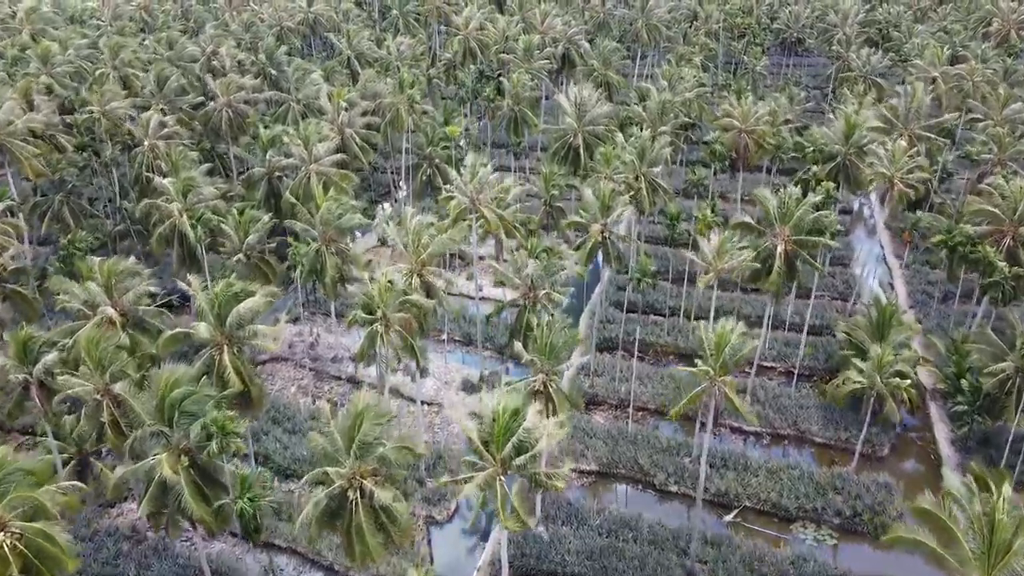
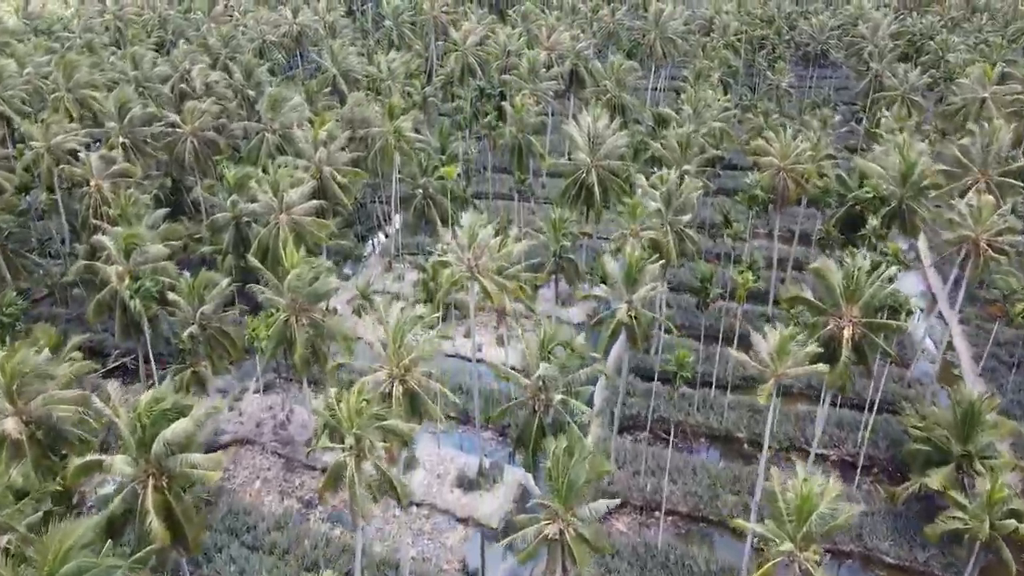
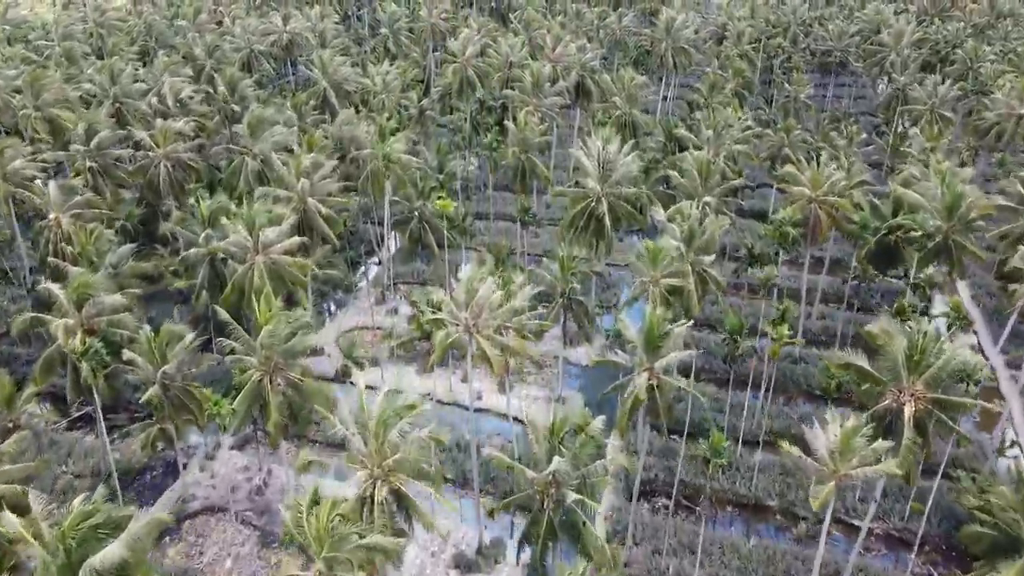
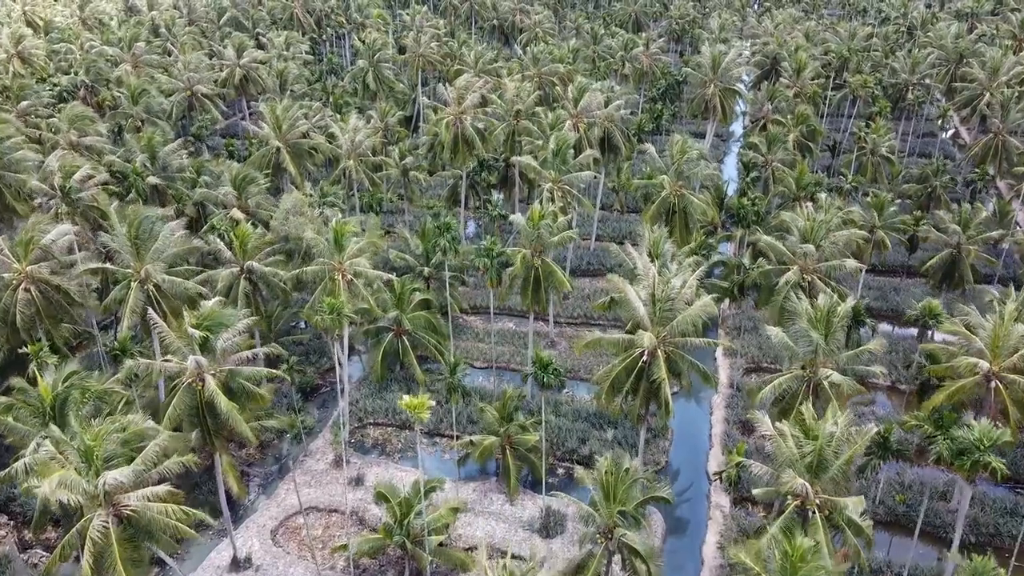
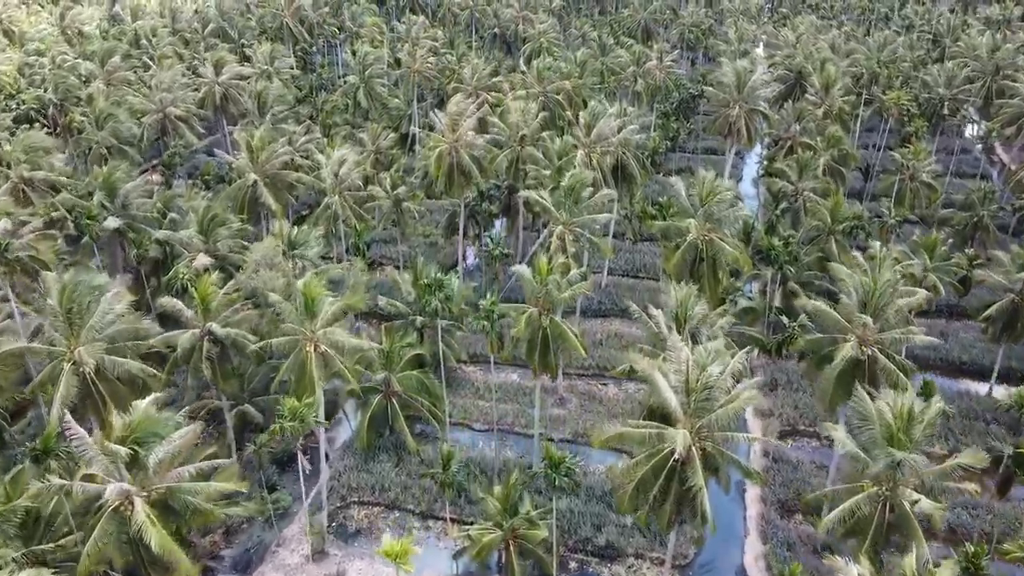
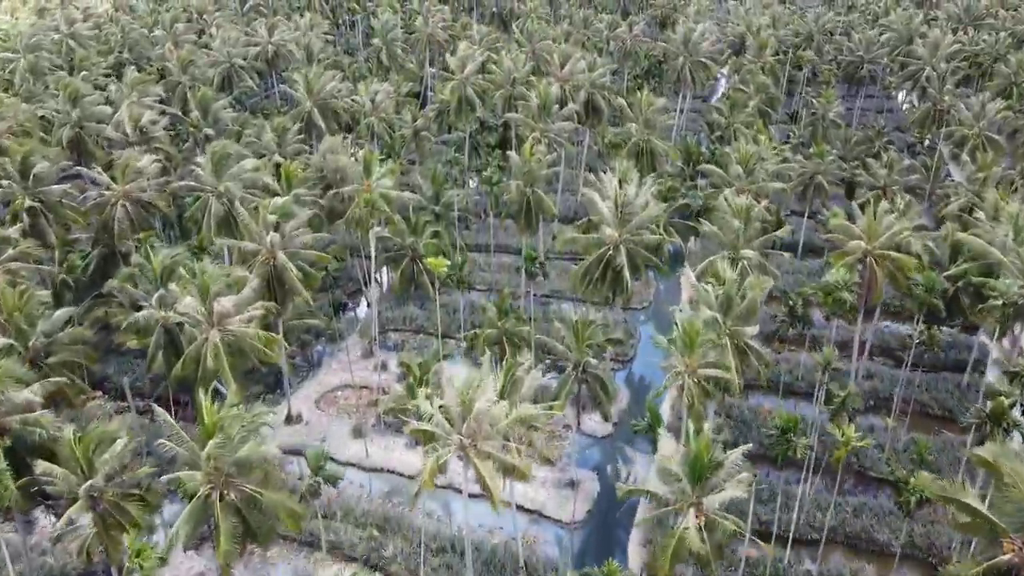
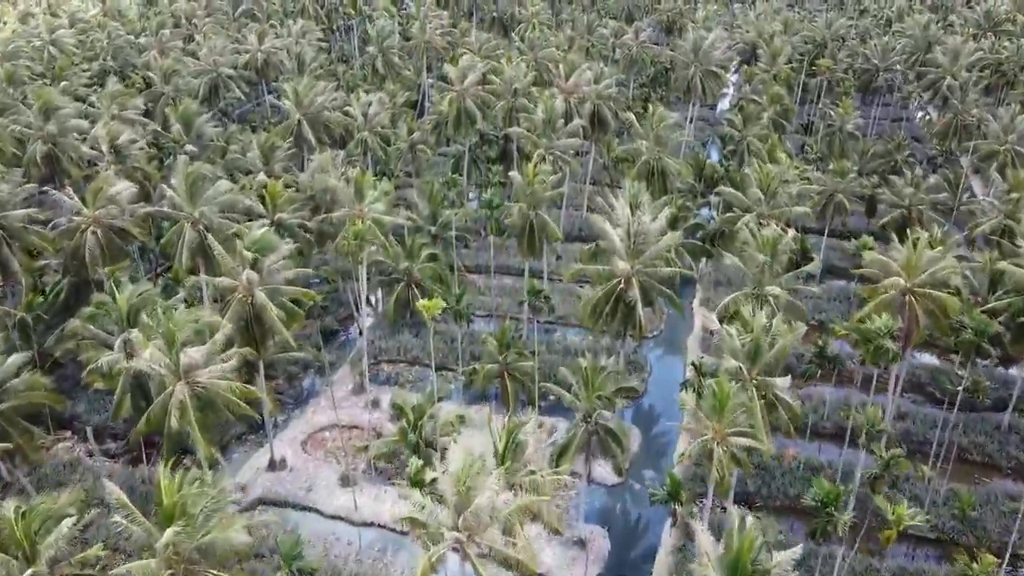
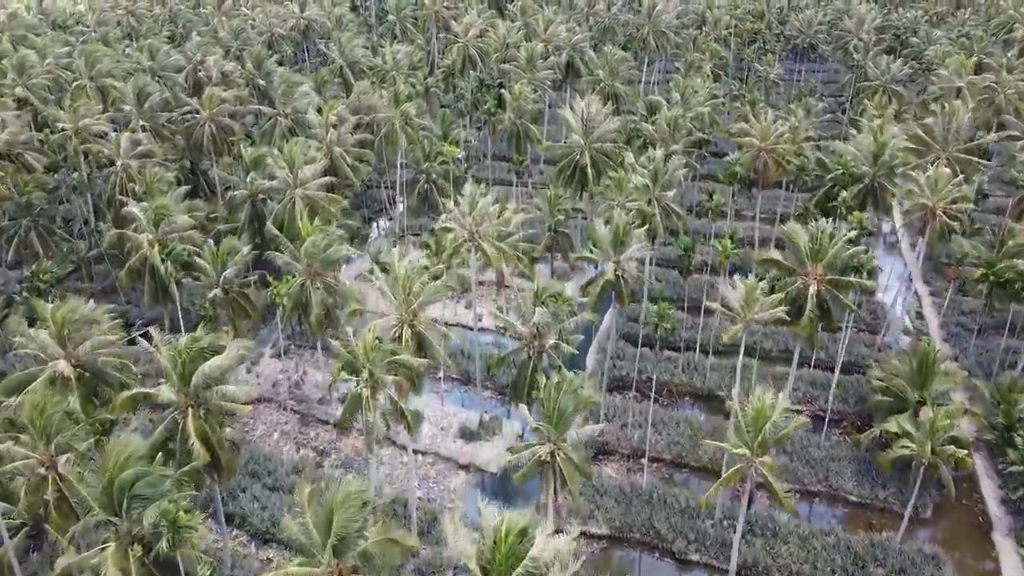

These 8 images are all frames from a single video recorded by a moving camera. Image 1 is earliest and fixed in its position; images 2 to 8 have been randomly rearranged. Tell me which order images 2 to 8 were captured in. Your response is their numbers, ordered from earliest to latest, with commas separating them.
8, 2, 3, 6, 7, 4, 5
